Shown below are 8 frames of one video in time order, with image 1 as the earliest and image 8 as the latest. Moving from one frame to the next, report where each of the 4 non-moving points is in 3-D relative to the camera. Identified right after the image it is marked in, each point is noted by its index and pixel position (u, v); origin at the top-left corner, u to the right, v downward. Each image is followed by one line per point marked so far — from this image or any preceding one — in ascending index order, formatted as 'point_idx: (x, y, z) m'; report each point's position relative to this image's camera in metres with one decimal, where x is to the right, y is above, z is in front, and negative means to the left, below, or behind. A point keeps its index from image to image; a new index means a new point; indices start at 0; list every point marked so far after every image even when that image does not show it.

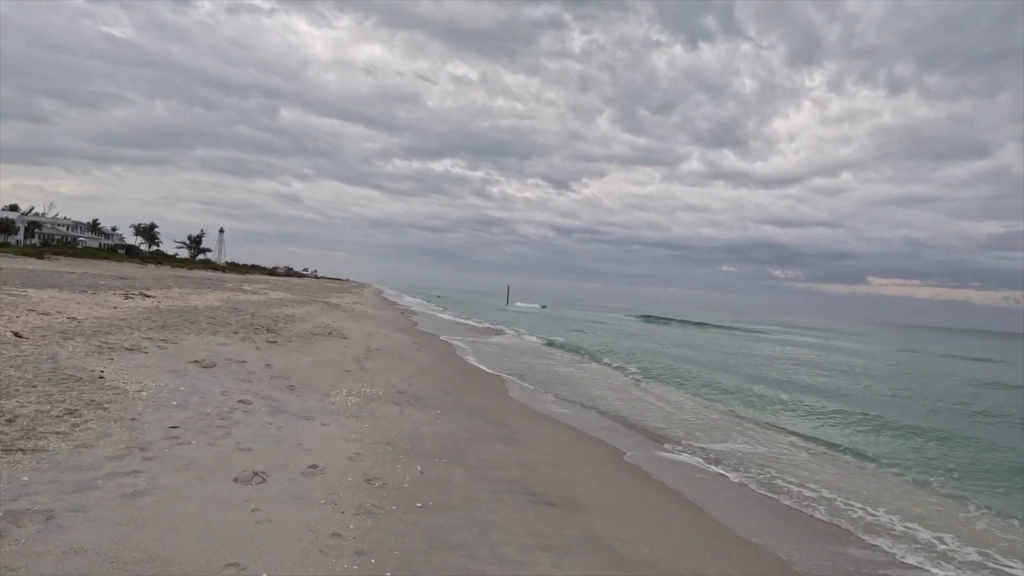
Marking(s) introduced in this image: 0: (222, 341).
0: (-6.4, -1.2, +10.8) m
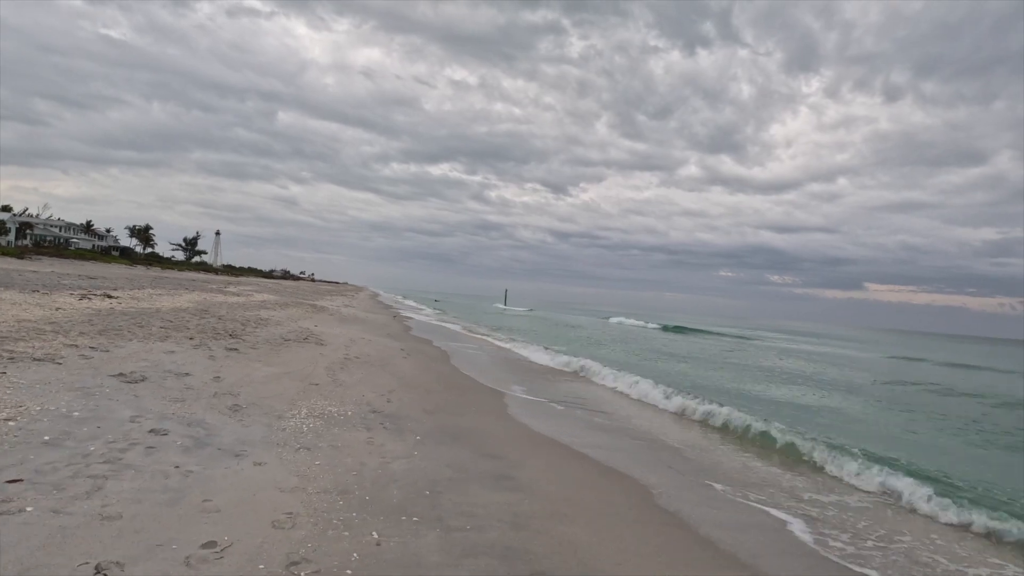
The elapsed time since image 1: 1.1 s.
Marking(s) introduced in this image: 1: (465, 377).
0: (-6.5, -1.1, +9.2) m
1: (-1.3, -2.3, +13.0) m
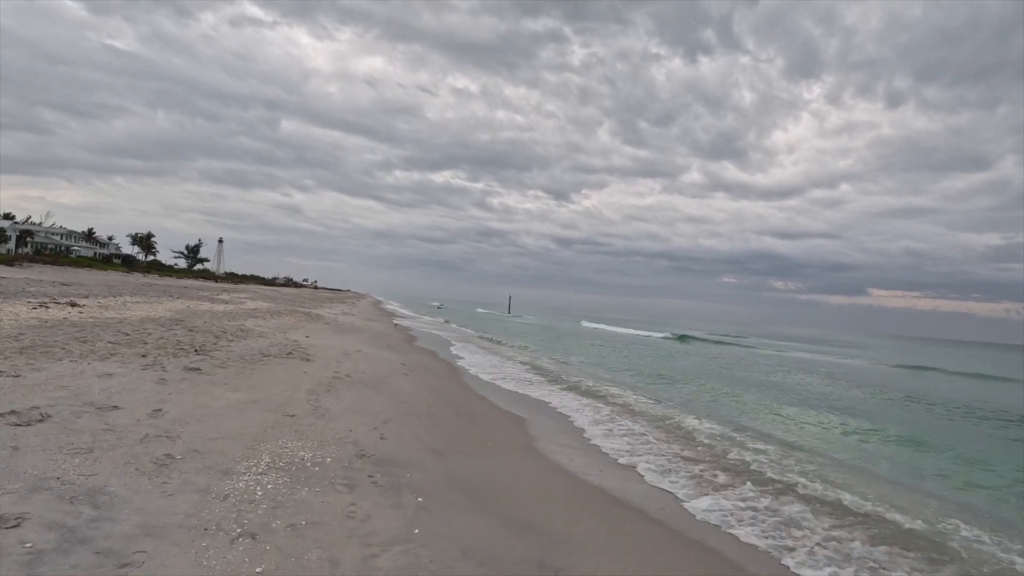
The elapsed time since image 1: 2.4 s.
0: (-6.1, -1.2, +7.3) m
1: (-0.9, -2.4, +11.1) m
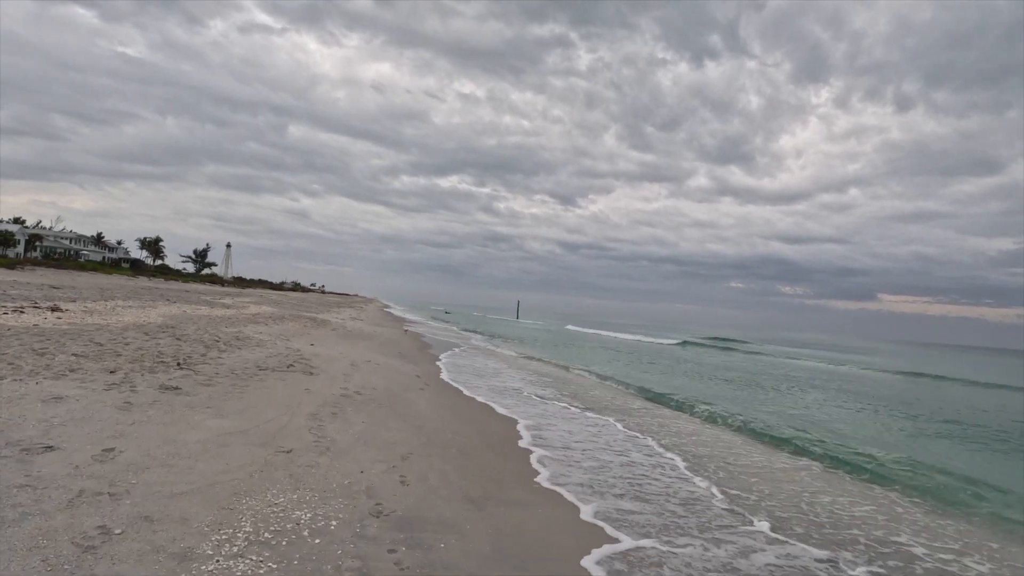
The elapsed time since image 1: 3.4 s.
0: (-5.5, -1.2, +5.8) m
1: (-0.2, -2.5, +9.6) m
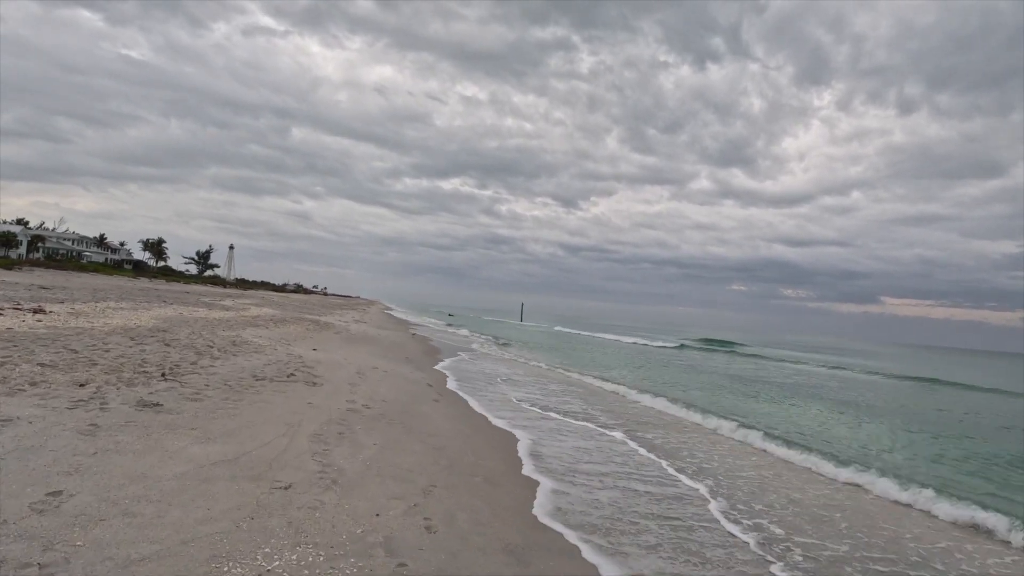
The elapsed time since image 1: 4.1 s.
0: (-5.0, -1.2, +4.8) m
1: (+0.3, -2.5, +8.5) m
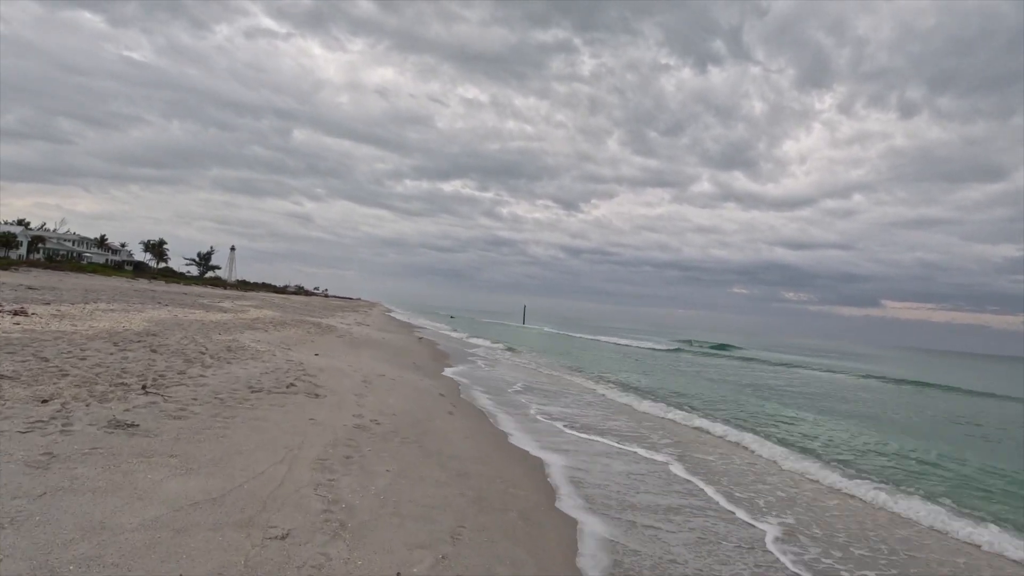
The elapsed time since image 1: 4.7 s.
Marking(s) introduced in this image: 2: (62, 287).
0: (-4.6, -1.2, +3.9) m
1: (+0.7, -2.5, +7.6) m
2: (-18.2, 0.0, +19.8) m
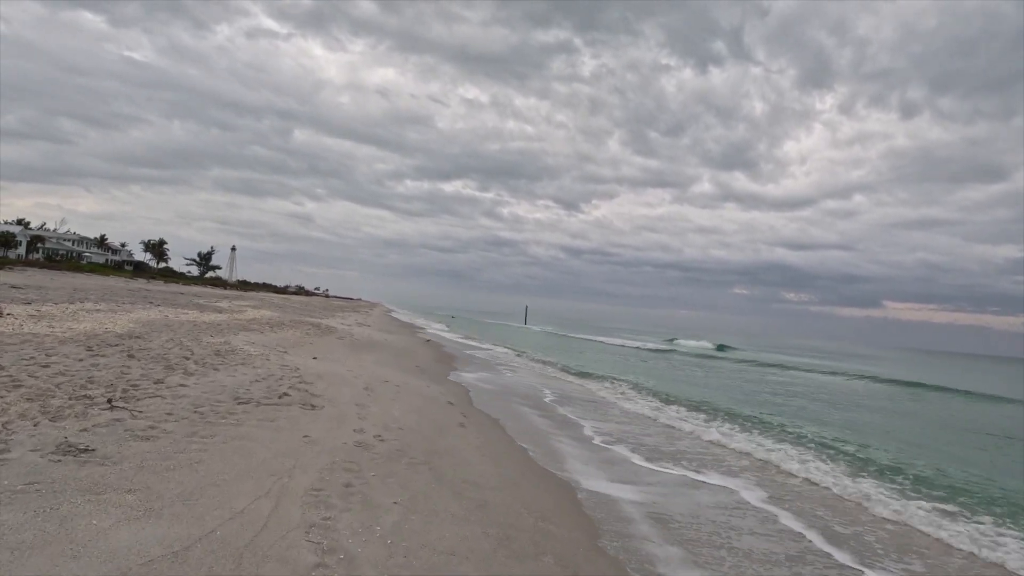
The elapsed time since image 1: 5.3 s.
0: (-4.3, -1.2, +3.0) m
1: (+1.0, -2.5, +6.7) m
2: (-17.9, +0.1, +18.9) m
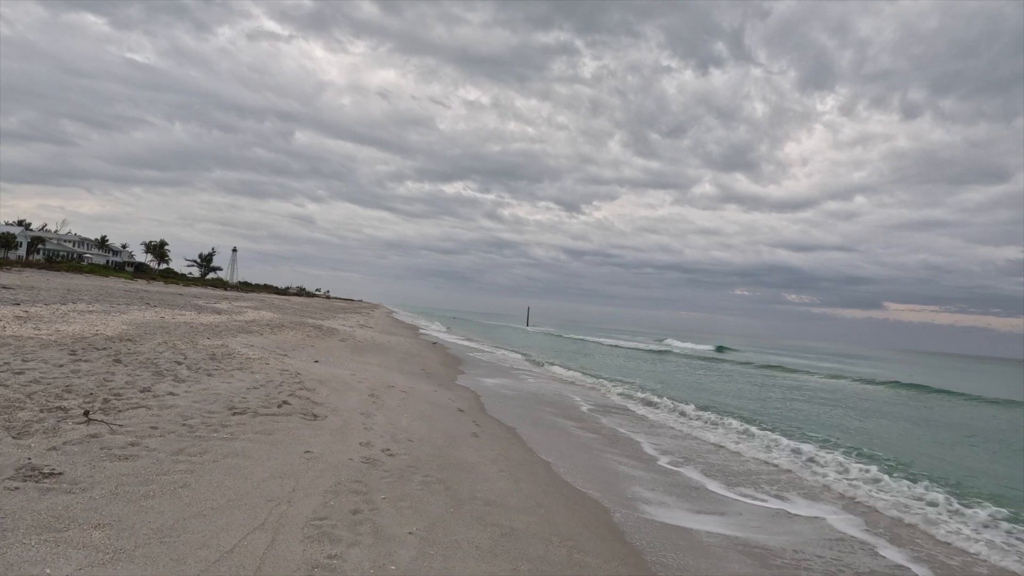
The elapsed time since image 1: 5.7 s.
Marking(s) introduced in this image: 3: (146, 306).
0: (-4.0, -1.2, +2.4) m
1: (+1.3, -2.5, +6.1) m
2: (-17.6, +0.1, +18.3) m
3: (-13.6, -0.6, +18.0) m
